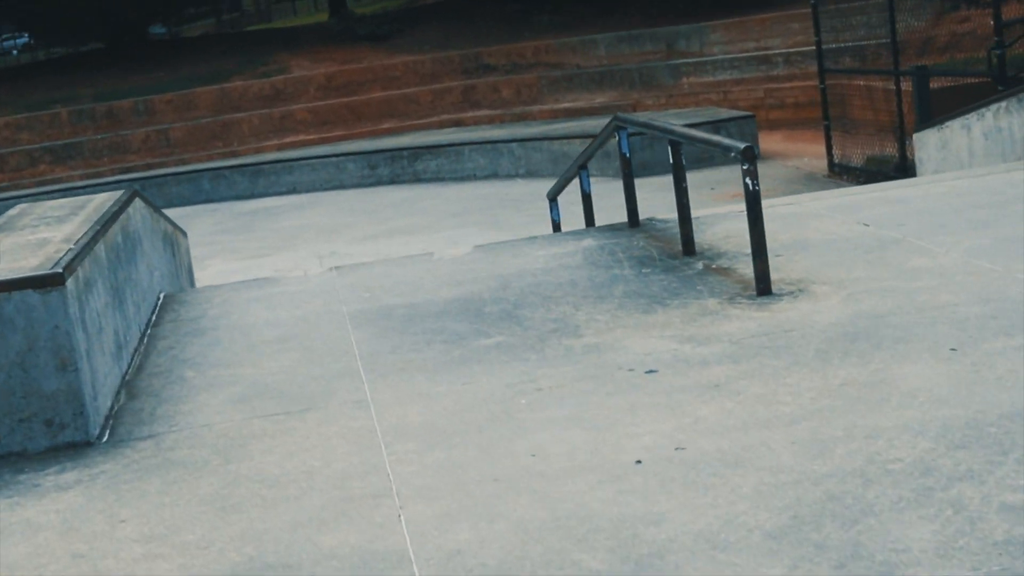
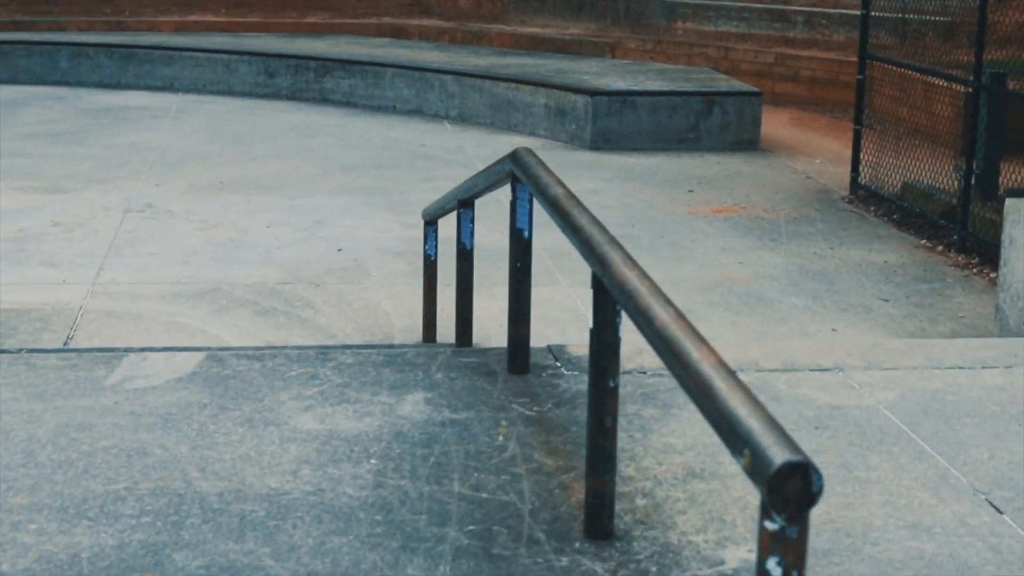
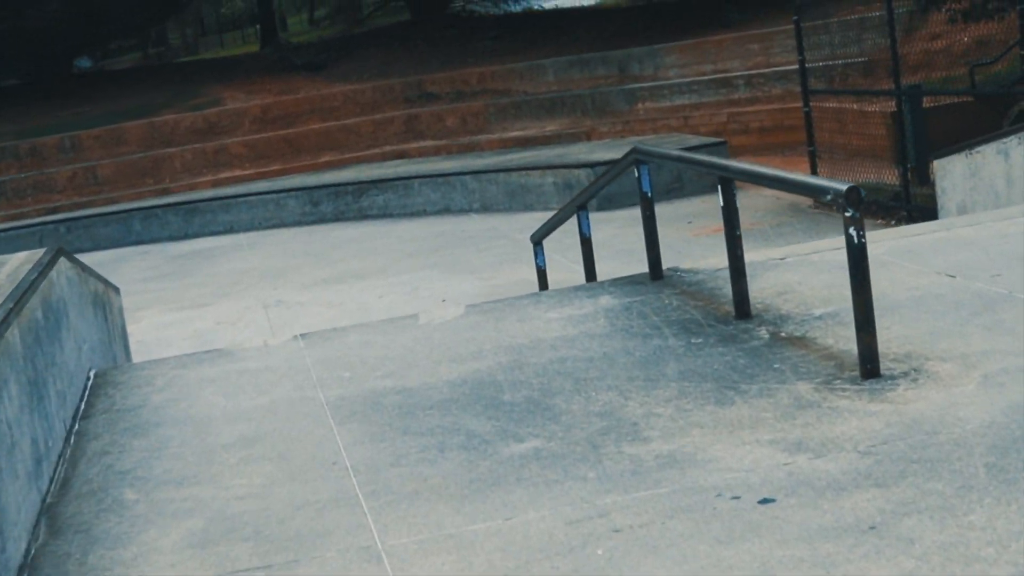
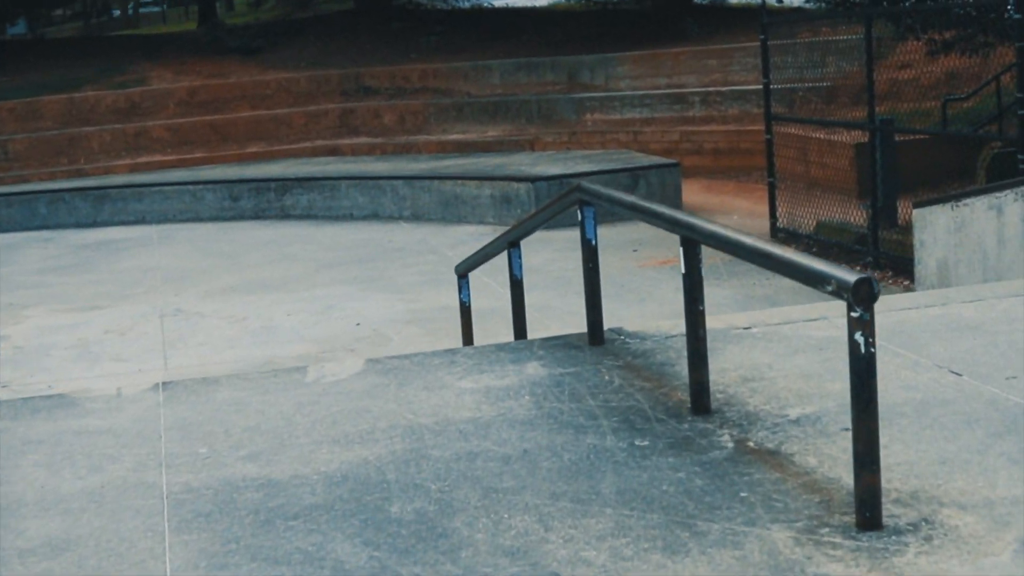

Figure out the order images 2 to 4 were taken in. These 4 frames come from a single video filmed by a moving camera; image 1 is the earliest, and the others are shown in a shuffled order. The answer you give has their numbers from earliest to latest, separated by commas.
3, 4, 2
